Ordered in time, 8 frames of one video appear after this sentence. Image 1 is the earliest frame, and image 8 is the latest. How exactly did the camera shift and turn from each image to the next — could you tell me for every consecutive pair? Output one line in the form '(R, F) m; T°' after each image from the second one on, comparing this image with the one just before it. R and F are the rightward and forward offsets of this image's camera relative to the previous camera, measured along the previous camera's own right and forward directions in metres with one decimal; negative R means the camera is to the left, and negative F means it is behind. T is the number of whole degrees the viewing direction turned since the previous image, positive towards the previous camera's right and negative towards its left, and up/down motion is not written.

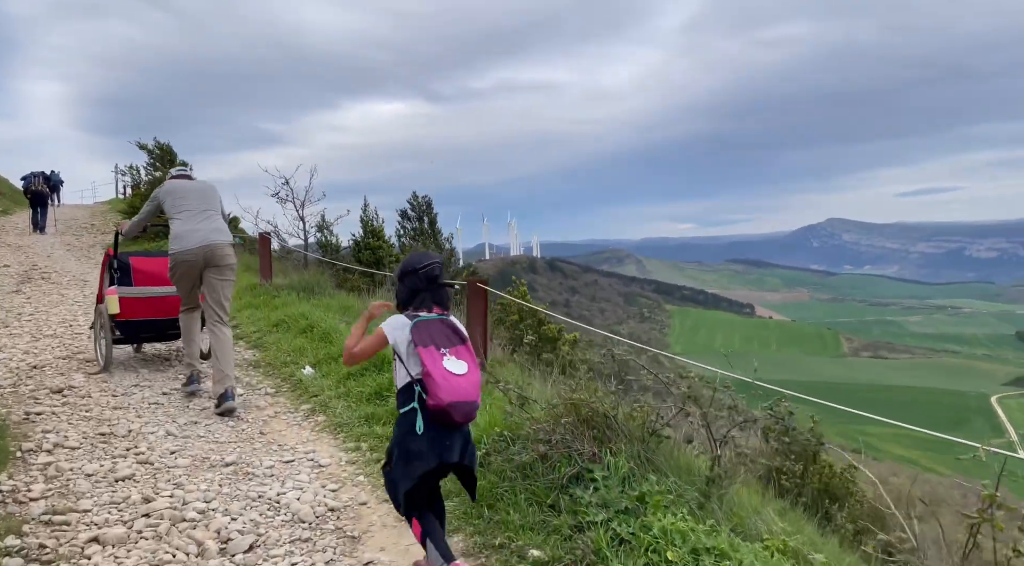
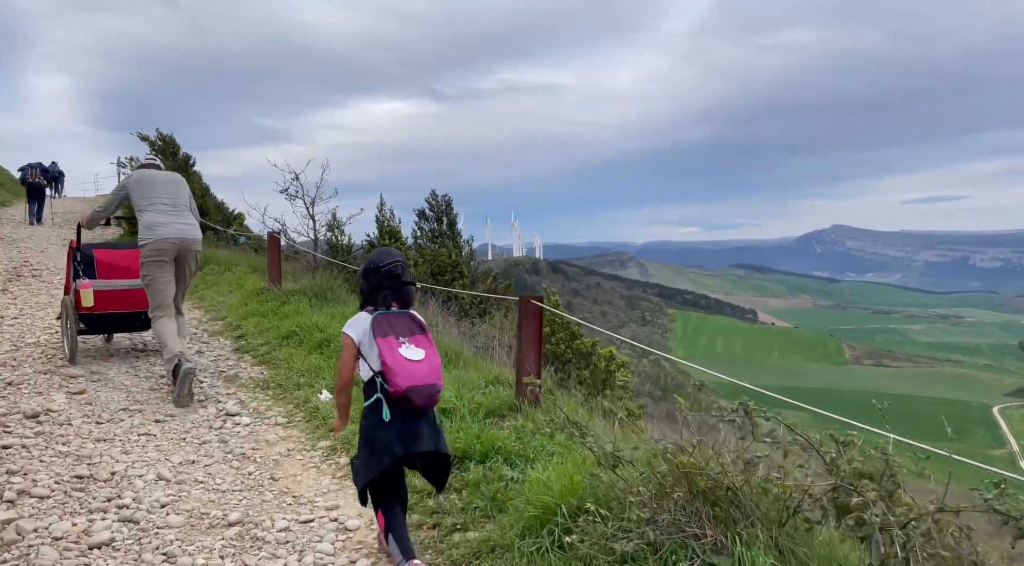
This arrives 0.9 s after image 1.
(-0.4, +0.9) m; 0°
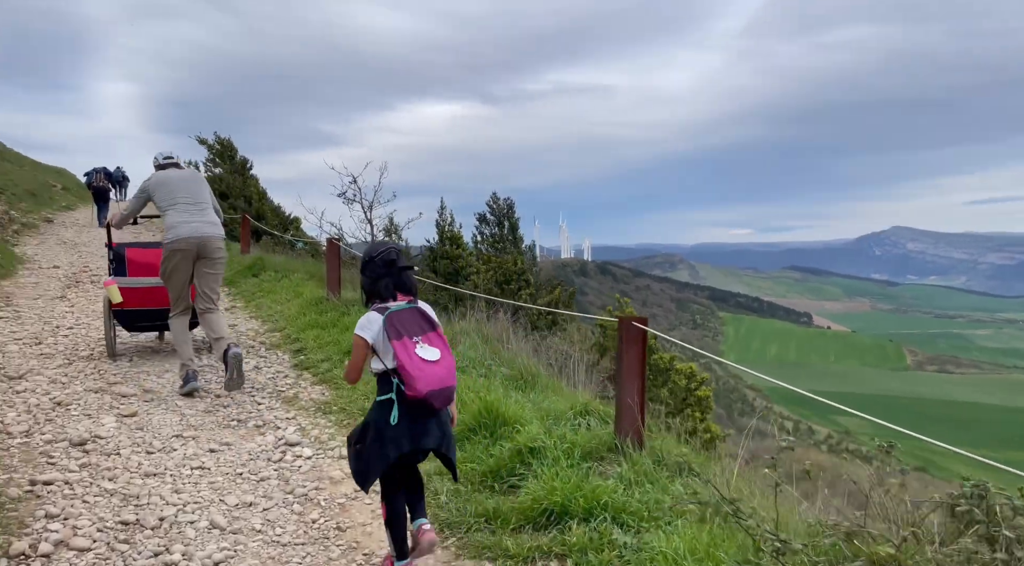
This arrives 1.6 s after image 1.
(-0.3, +0.7) m; -4°
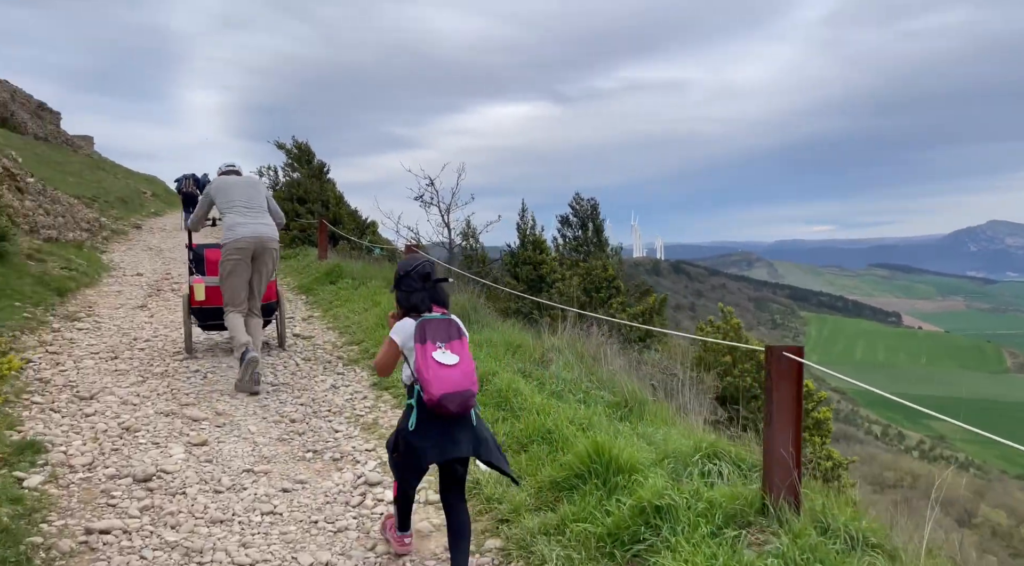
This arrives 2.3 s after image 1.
(-0.2, +0.7) m; -6°
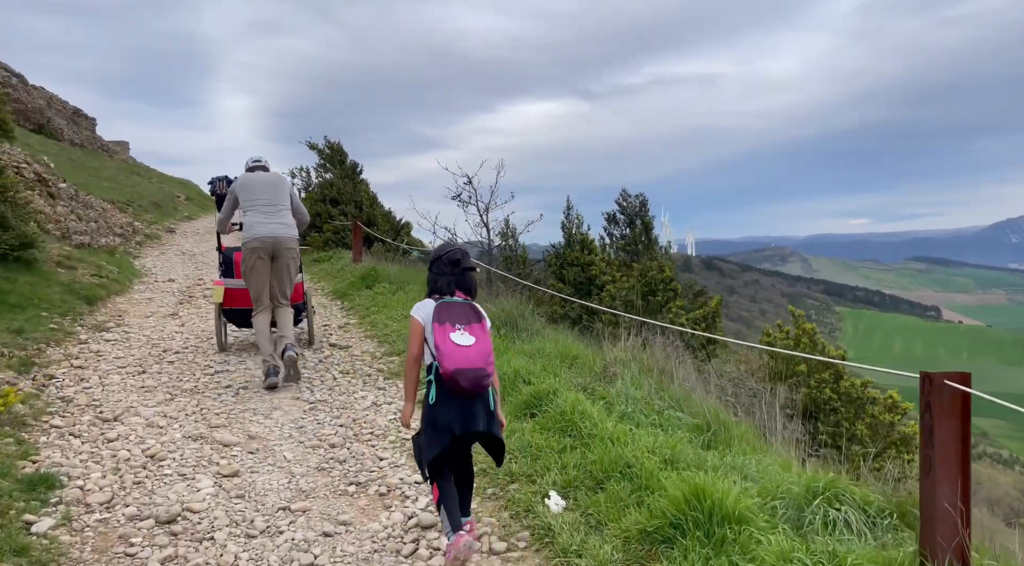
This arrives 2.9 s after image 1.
(-0.2, +0.6) m; -2°
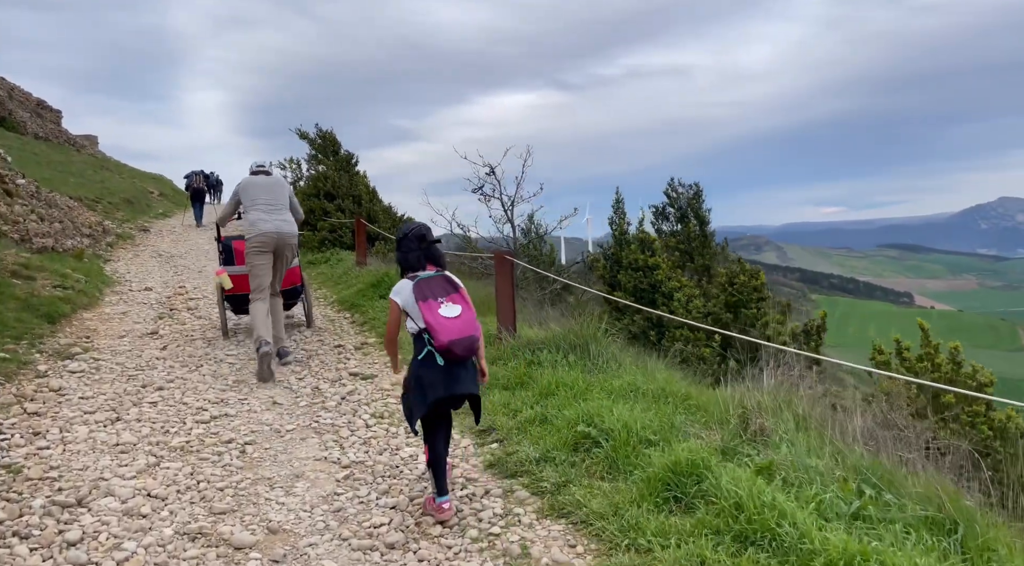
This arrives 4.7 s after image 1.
(-0.8, +1.5) m; +2°
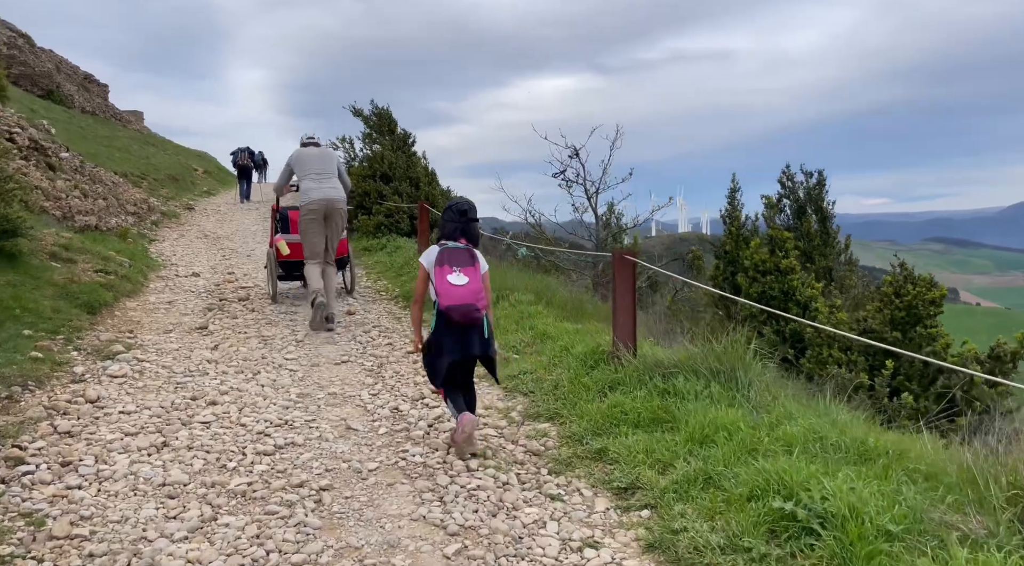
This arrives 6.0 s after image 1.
(-0.7, +1.1) m; -3°
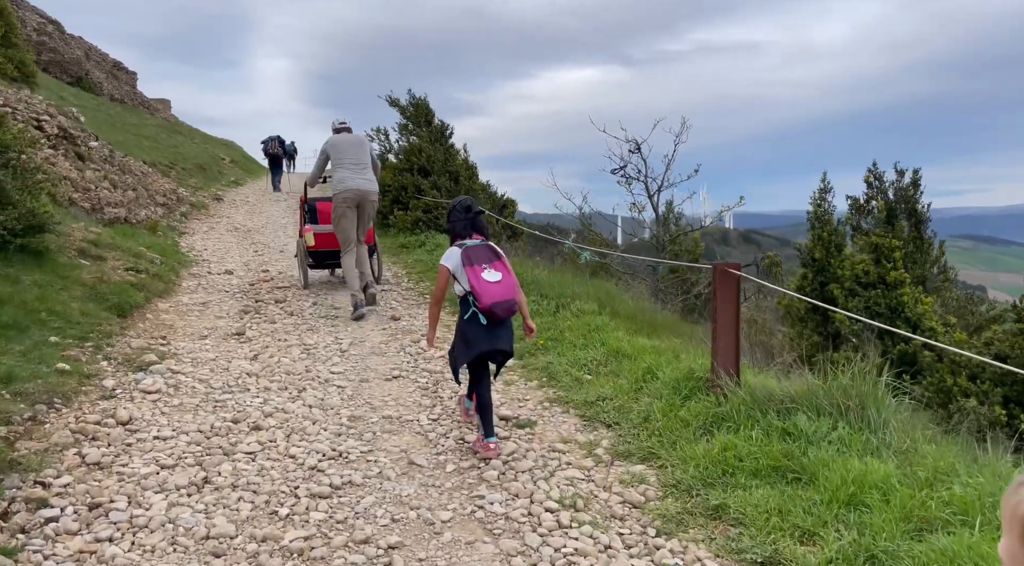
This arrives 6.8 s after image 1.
(-0.4, +0.7) m; -2°
